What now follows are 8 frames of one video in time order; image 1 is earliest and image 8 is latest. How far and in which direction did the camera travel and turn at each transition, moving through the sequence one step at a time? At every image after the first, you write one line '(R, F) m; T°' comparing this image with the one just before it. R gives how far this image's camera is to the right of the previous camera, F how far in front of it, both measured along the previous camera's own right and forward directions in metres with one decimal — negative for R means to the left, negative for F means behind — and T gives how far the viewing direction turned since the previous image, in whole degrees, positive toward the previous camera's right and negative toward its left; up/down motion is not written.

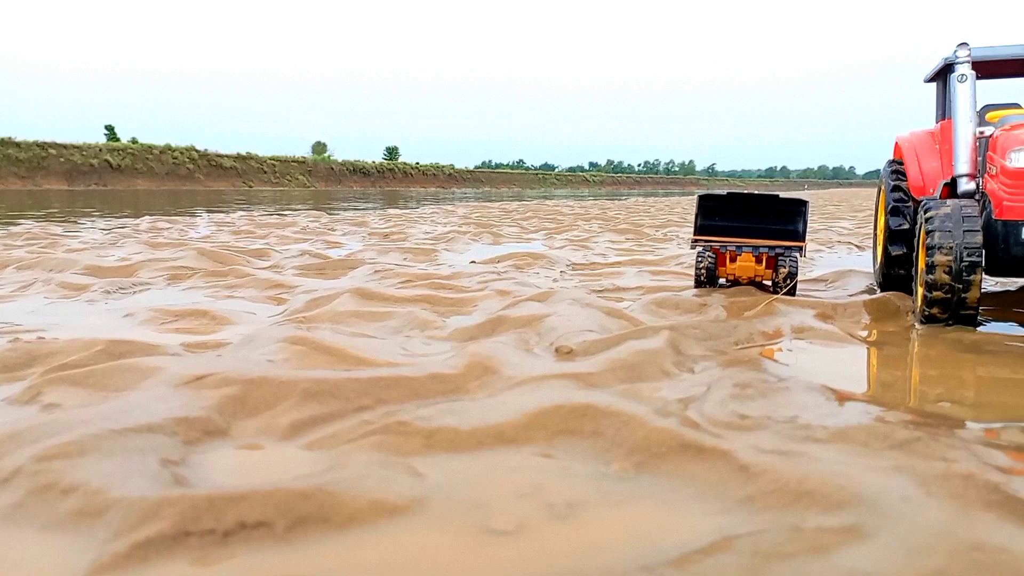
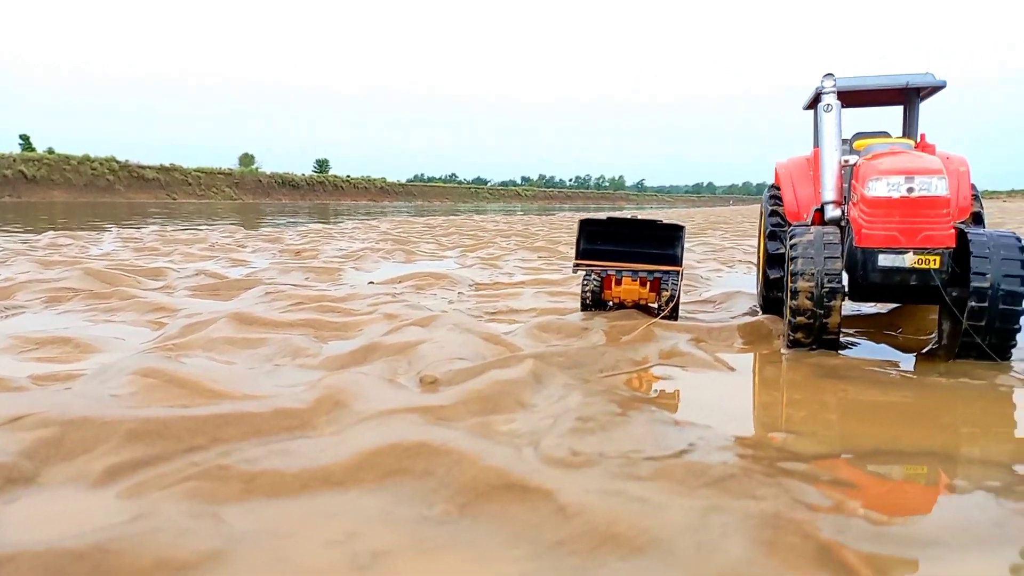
(+0.3, 0.0) m; +5°
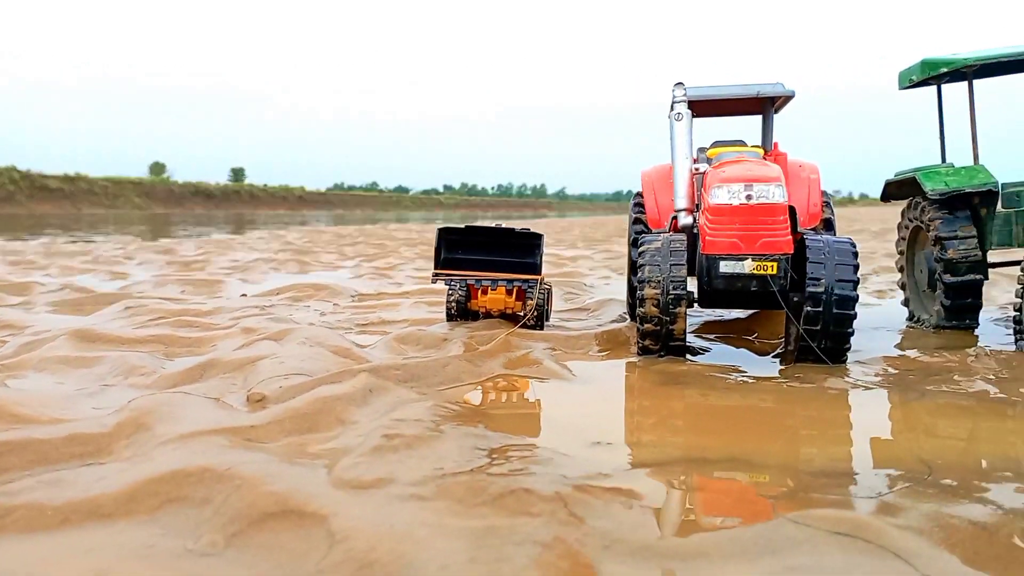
(+0.4, +0.1) m; +5°
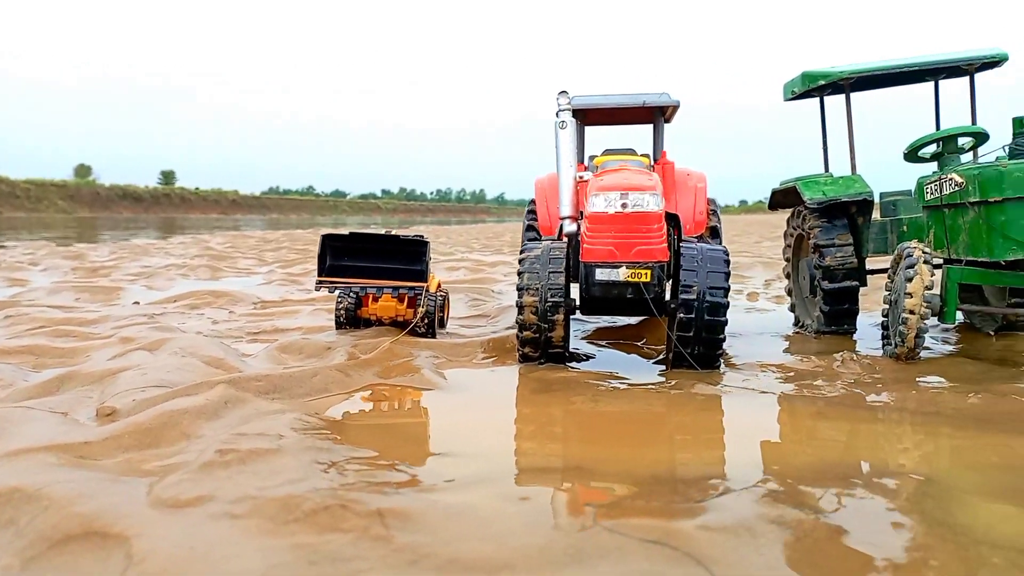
(+0.3, 0.0) m; +4°
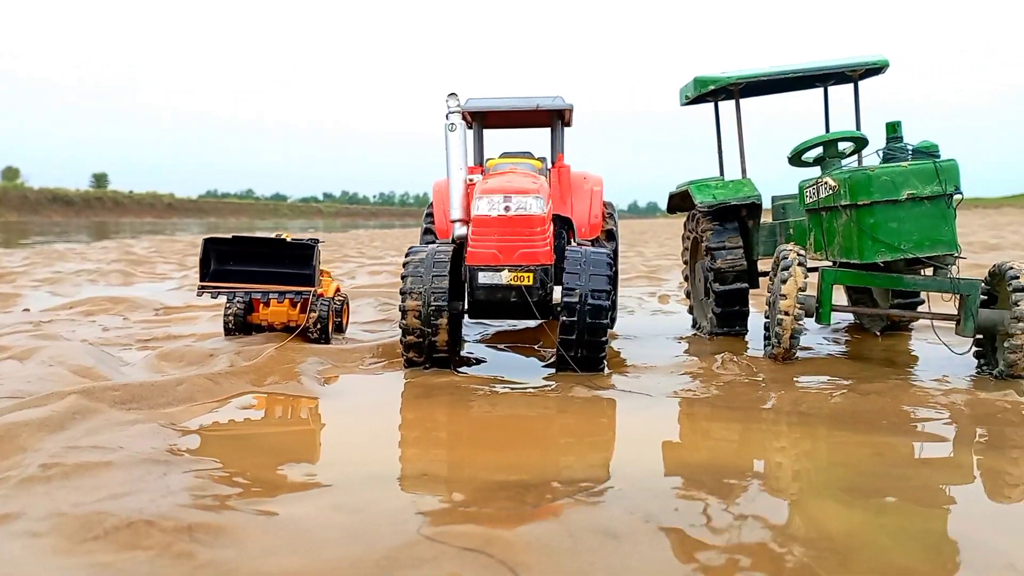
(+0.3, 0.0) m; +4°
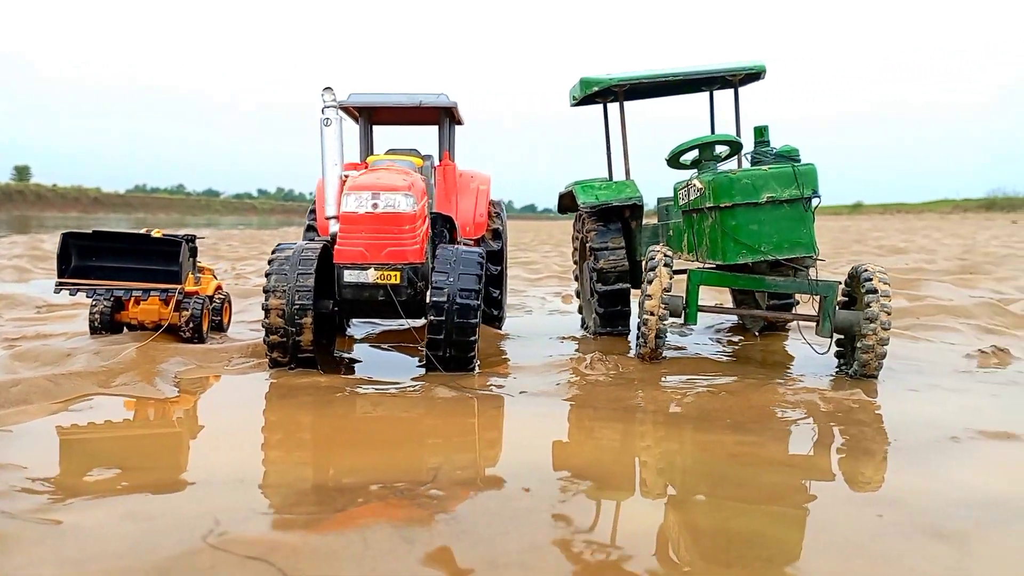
(+0.3, 0.0) m; +4°
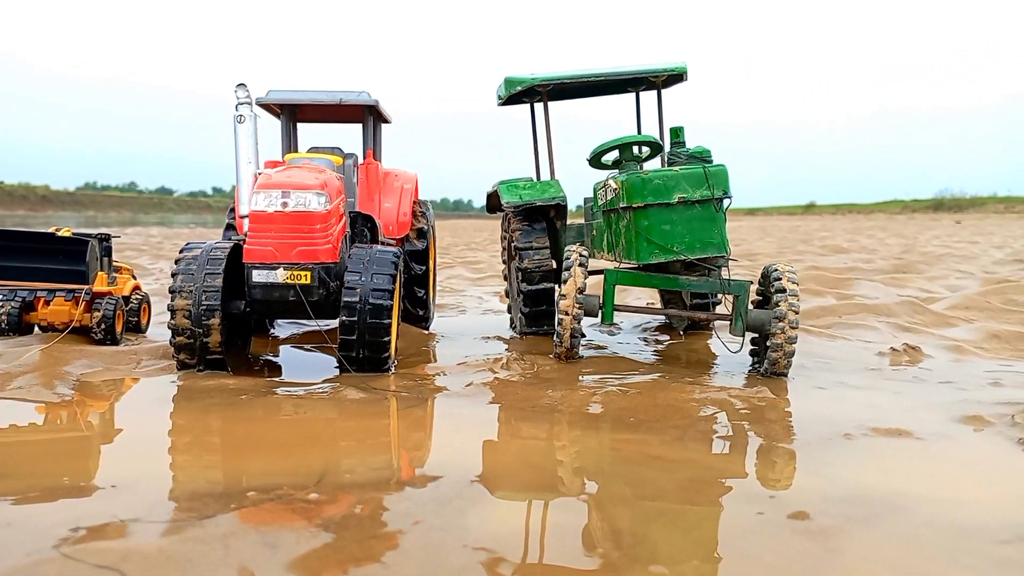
(+0.2, 0.0) m; +3°
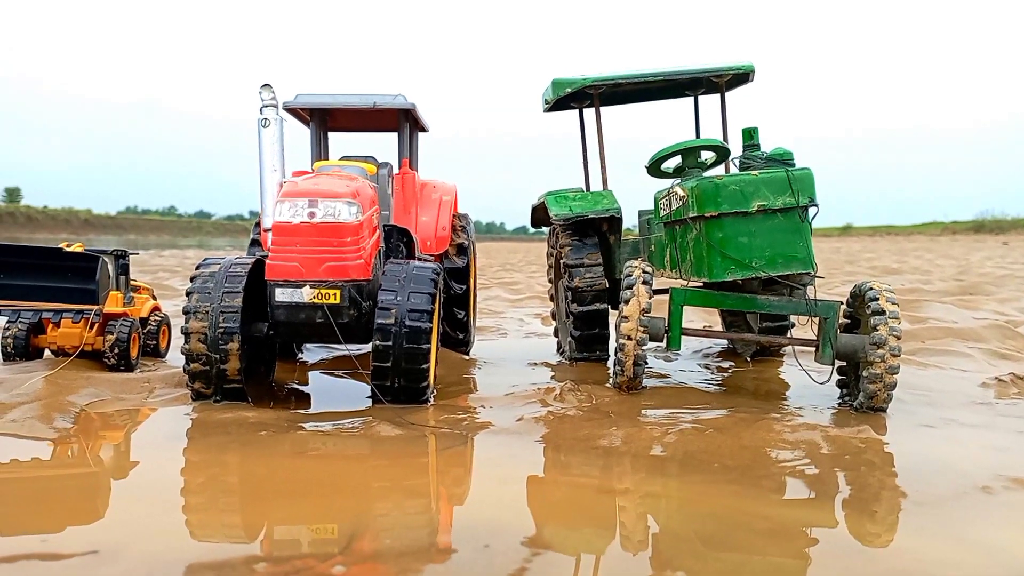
(-0.1, +0.4) m; -2°
